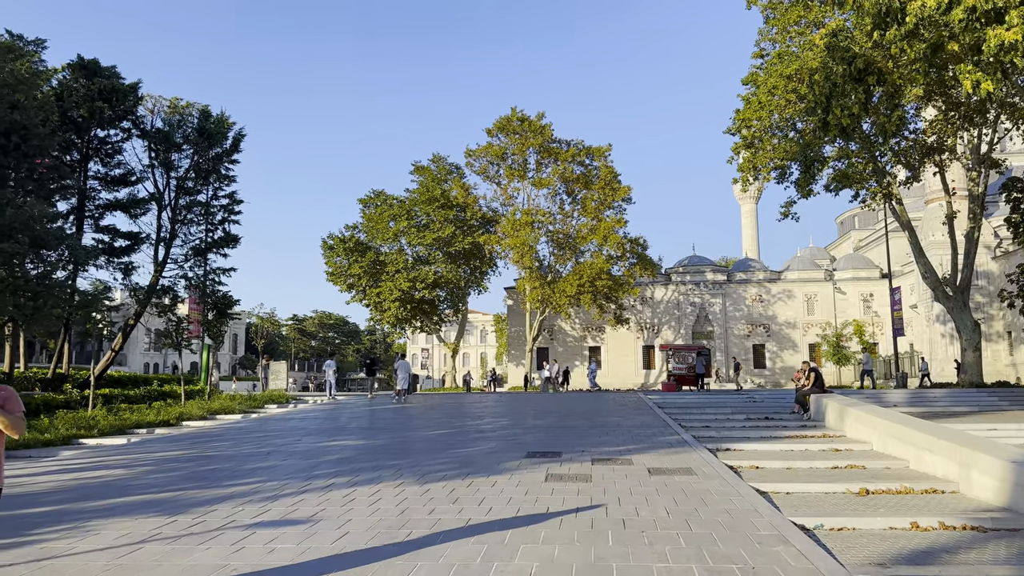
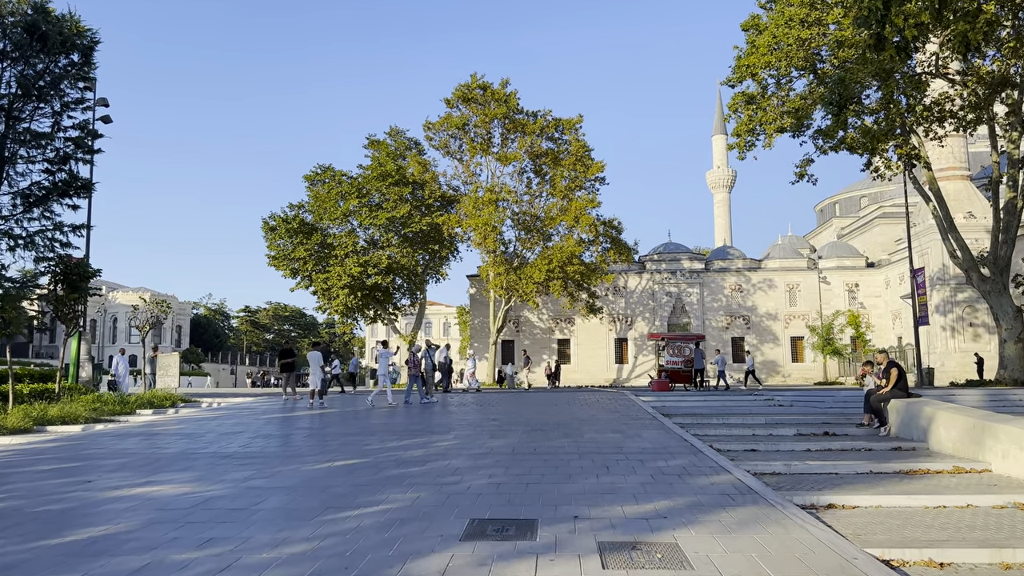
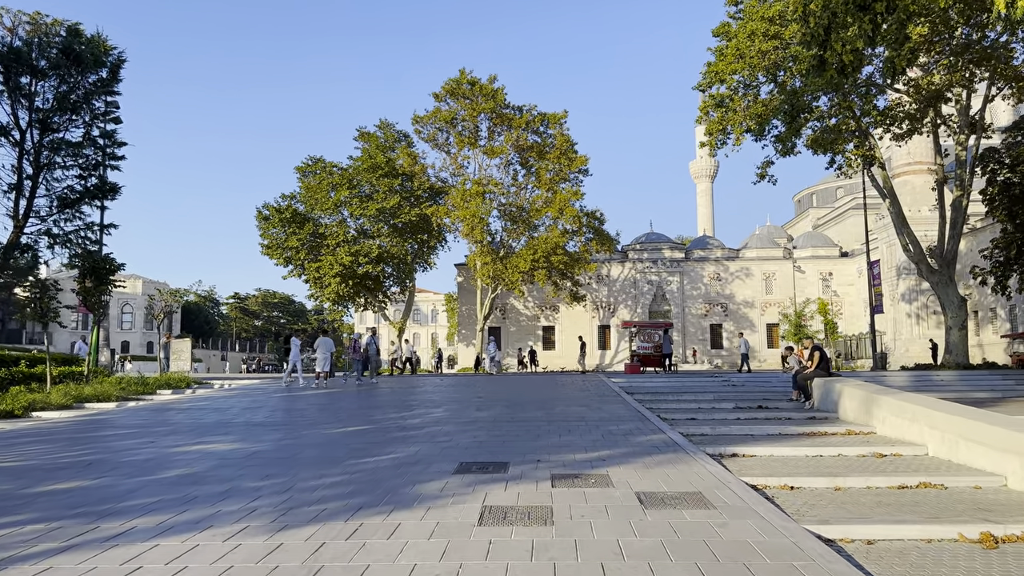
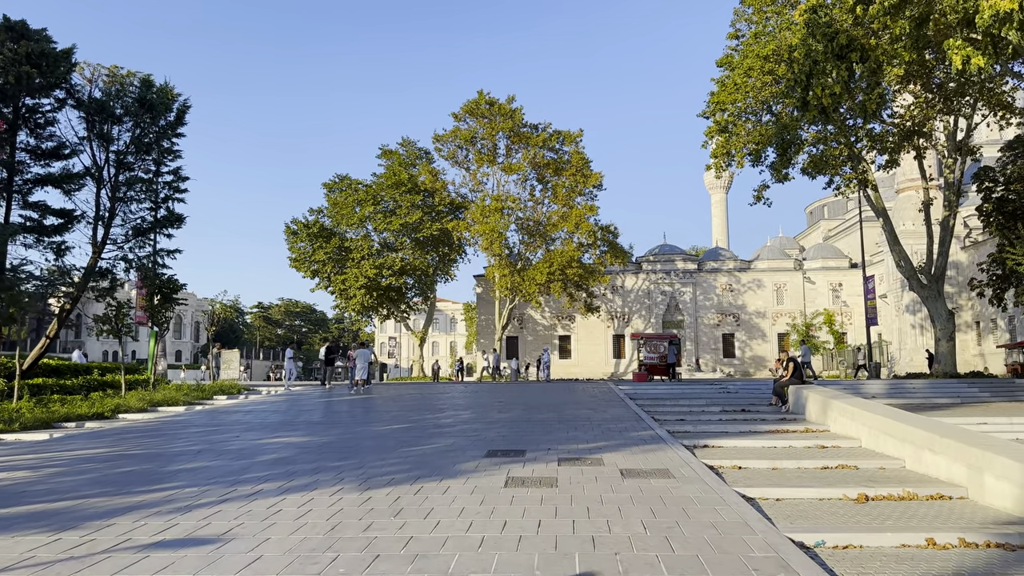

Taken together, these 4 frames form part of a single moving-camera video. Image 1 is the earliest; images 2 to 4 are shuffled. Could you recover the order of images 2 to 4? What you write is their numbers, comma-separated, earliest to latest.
4, 3, 2
